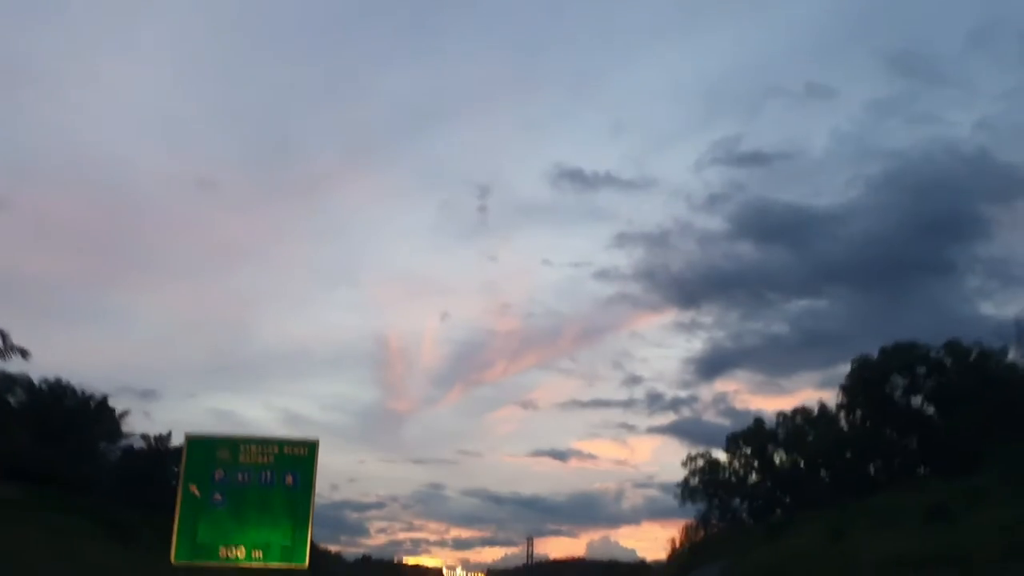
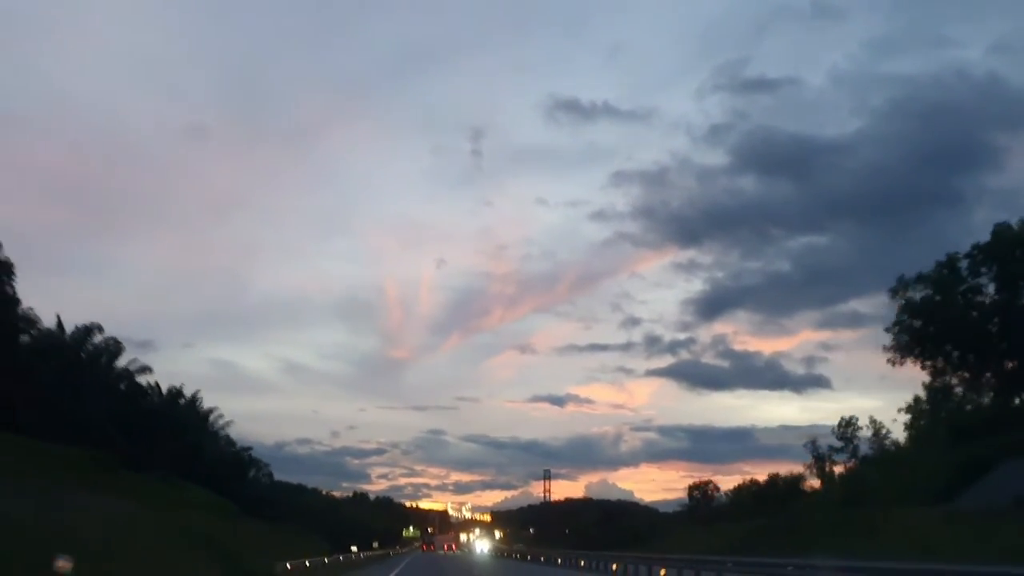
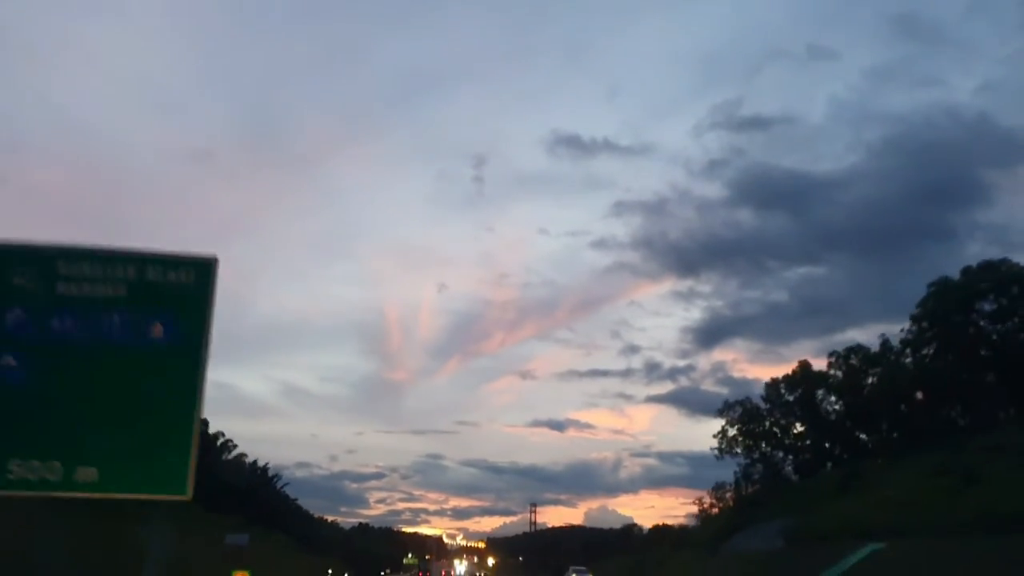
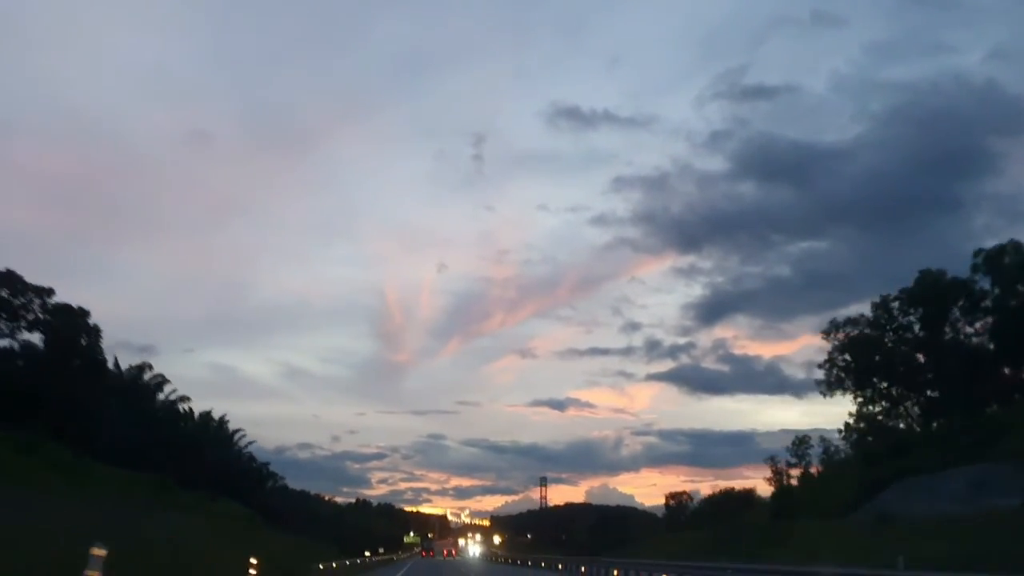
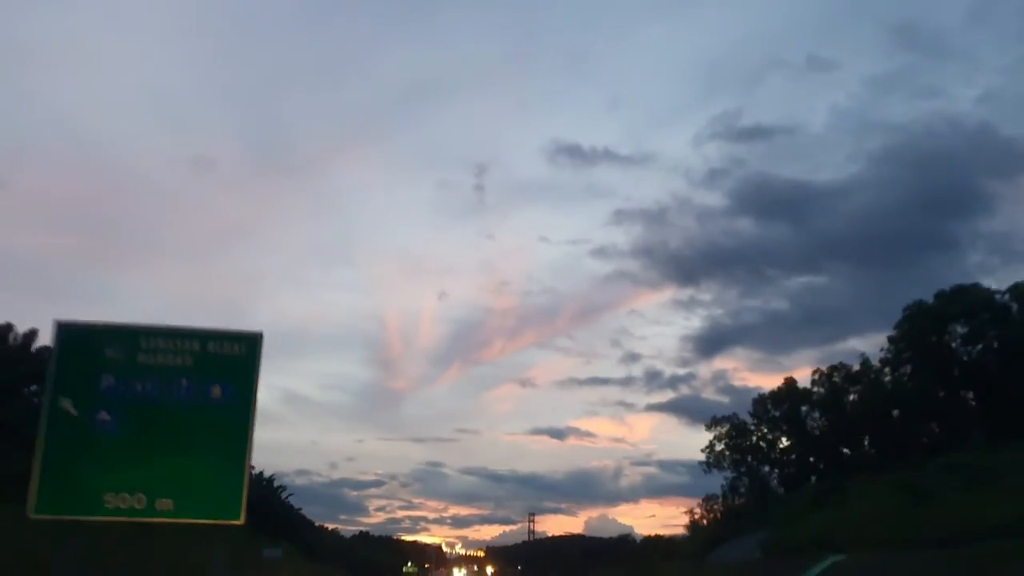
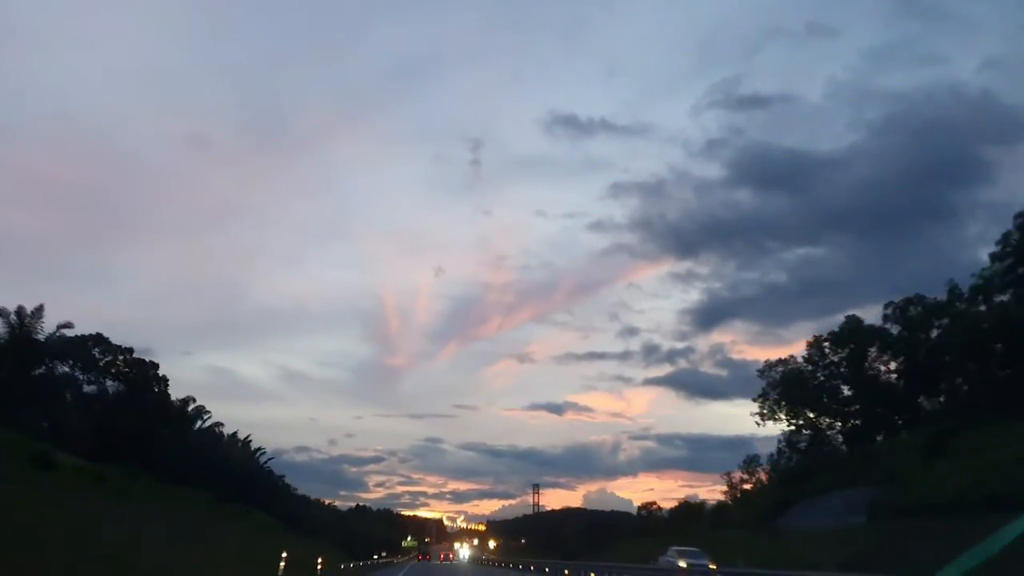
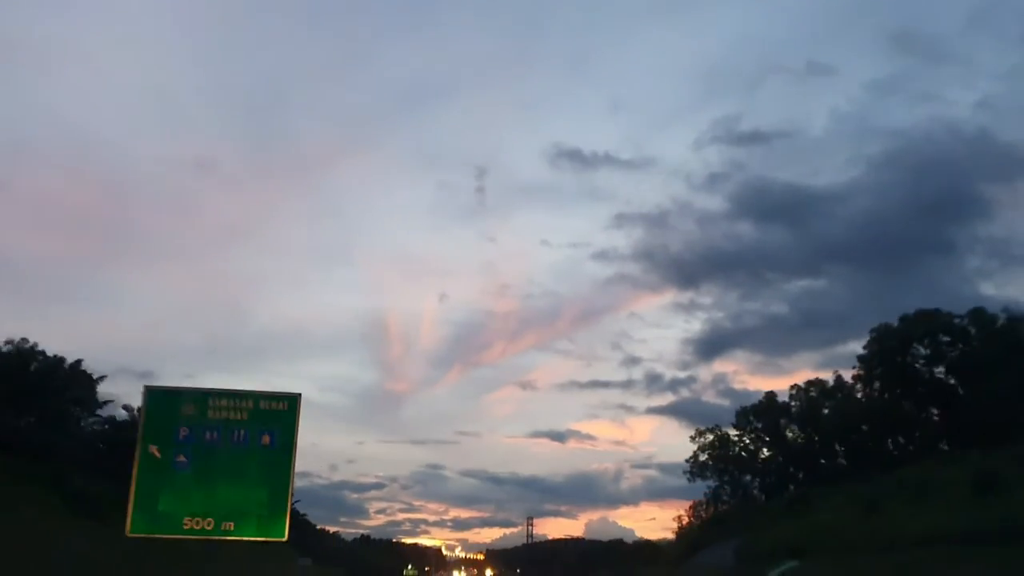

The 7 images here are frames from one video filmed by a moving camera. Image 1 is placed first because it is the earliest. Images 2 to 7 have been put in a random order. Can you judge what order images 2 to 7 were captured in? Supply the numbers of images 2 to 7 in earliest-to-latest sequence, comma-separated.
7, 5, 3, 6, 4, 2
